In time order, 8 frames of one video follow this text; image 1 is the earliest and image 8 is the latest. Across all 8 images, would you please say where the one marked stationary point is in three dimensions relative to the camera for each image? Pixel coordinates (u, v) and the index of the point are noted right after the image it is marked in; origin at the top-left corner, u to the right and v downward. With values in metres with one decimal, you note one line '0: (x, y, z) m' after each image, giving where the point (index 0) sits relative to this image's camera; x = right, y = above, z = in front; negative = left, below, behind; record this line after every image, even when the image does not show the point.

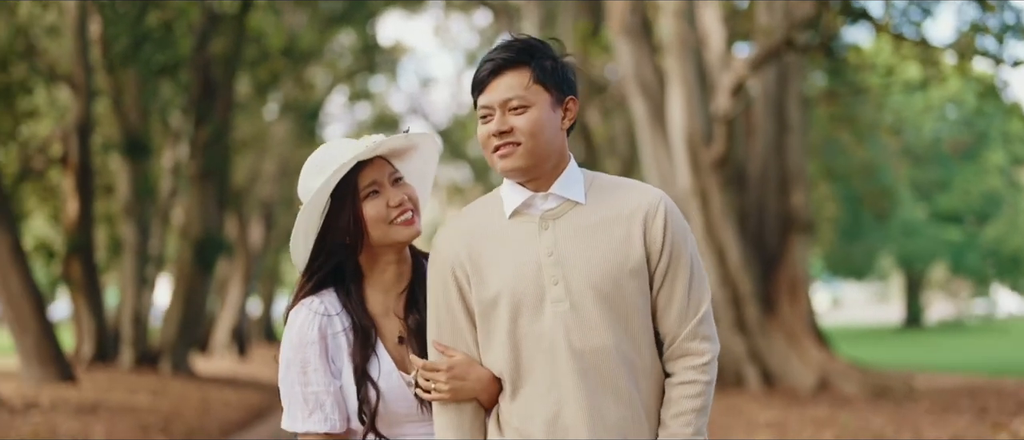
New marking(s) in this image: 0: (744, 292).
0: (+2.4, -0.7, +15.4) m
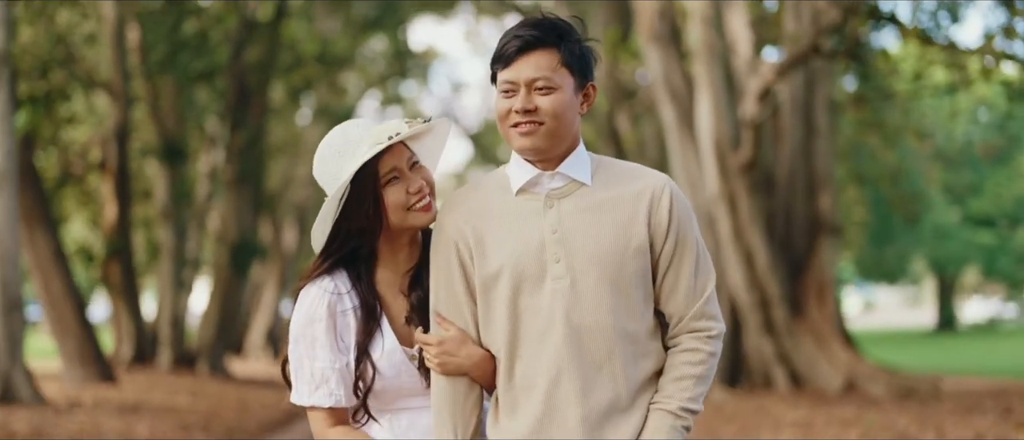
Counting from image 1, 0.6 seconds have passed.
0: (+2.7, -0.8, +15.6) m
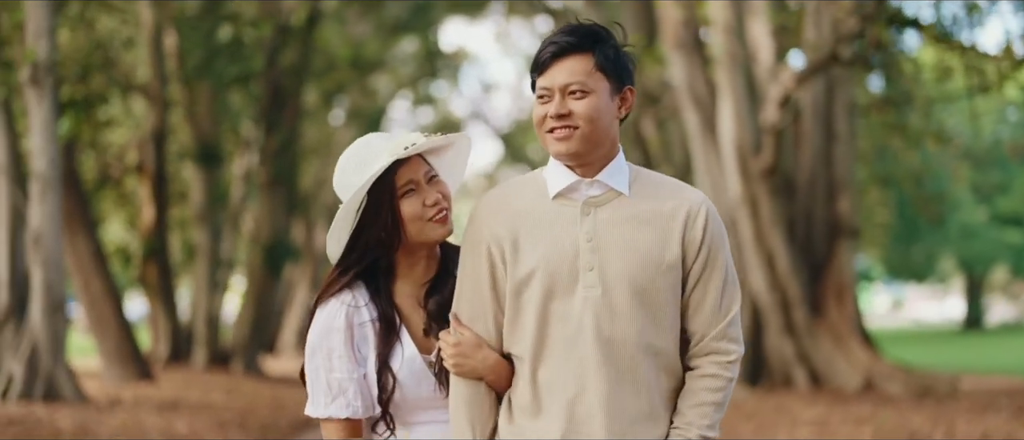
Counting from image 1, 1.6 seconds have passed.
0: (+3.0, -0.8, +16.0) m
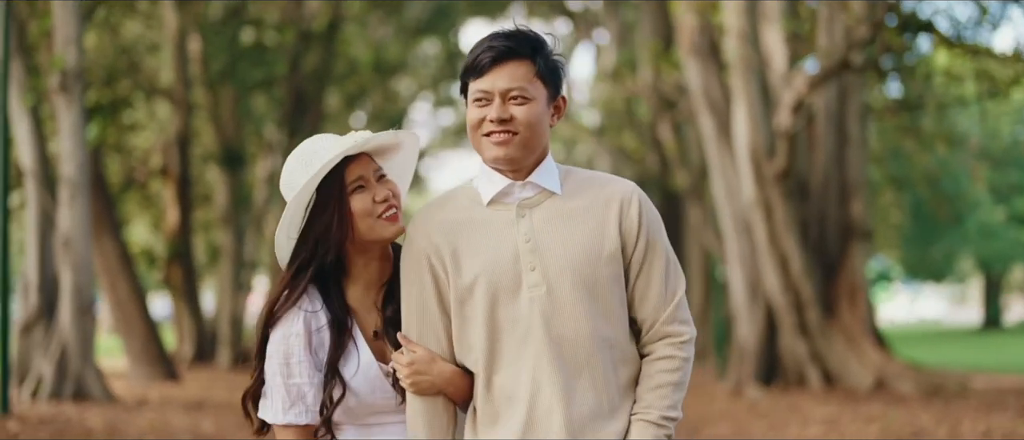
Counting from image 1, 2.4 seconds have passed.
0: (+3.2, -0.8, +16.3) m
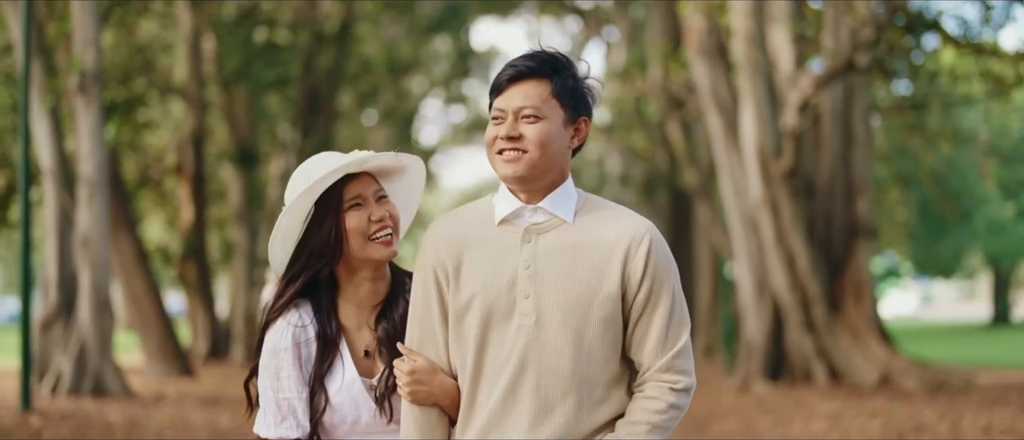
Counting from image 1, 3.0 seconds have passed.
0: (+3.3, -0.8, +16.5) m
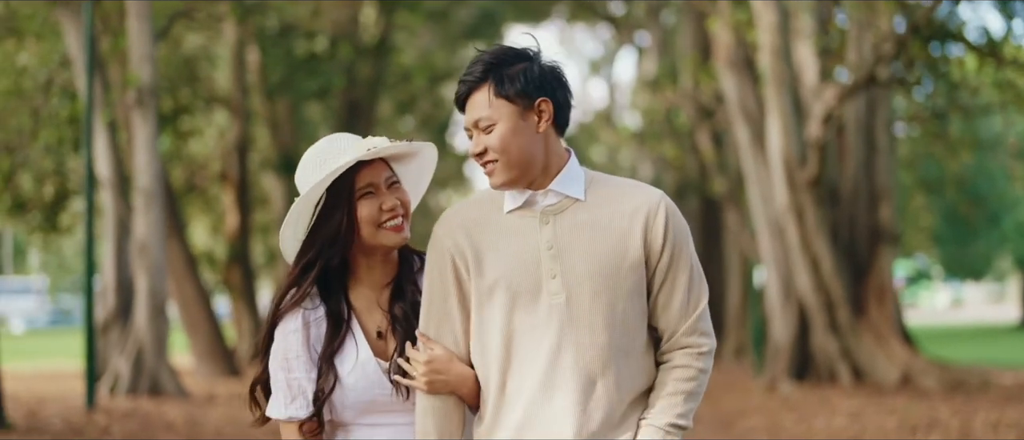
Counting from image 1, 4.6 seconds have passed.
0: (+3.7, -0.9, +17.1) m
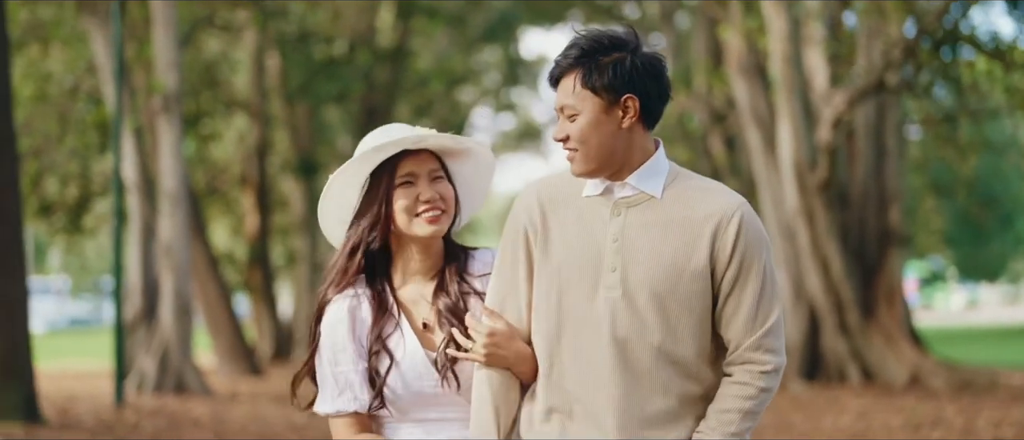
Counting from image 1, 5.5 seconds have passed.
0: (+3.9, -0.9, +17.5) m
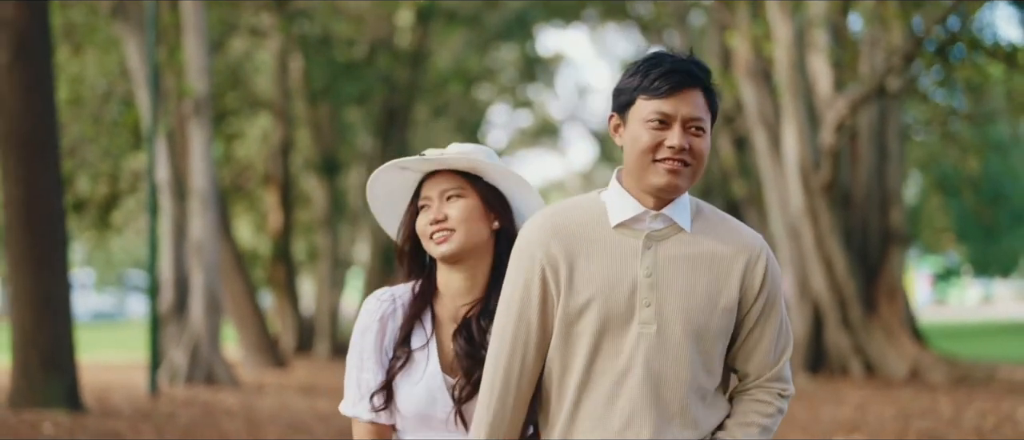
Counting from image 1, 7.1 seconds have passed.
0: (+4.1, -0.9, +18.1) m
